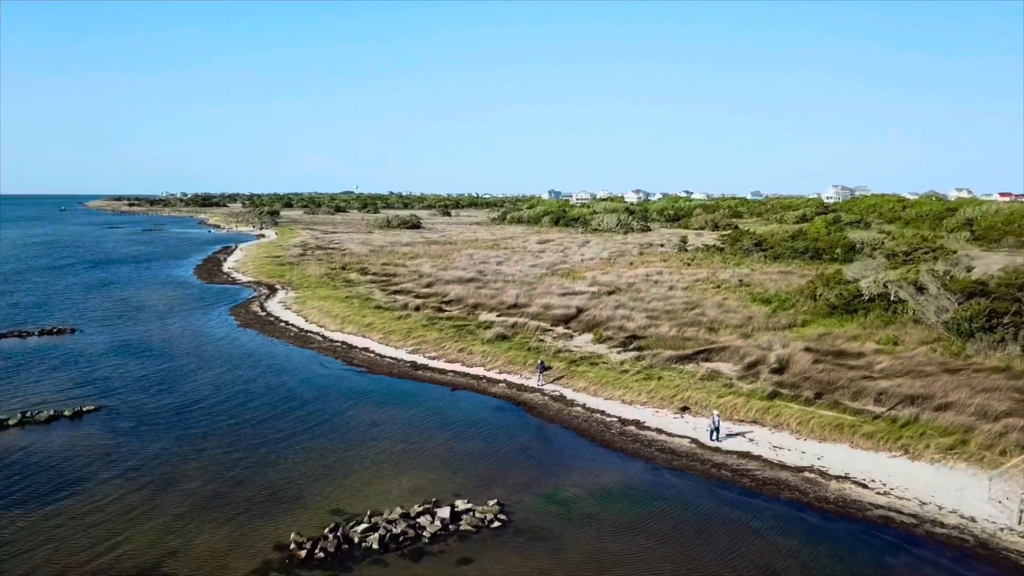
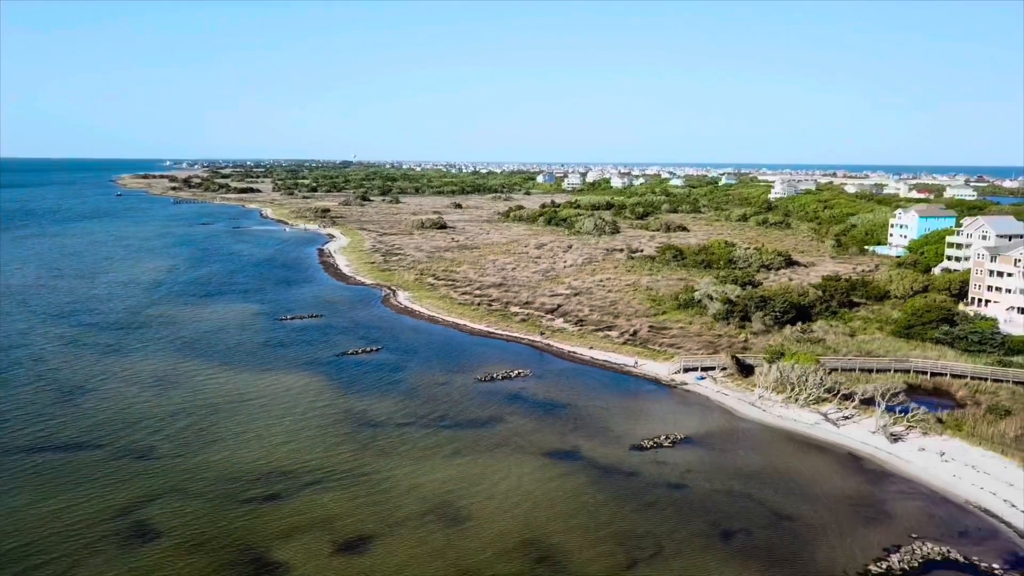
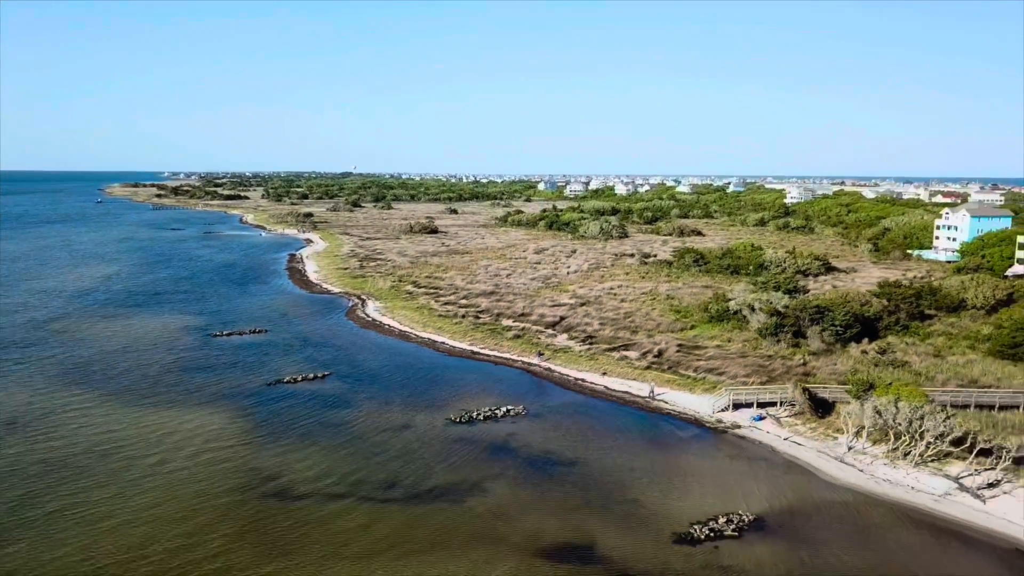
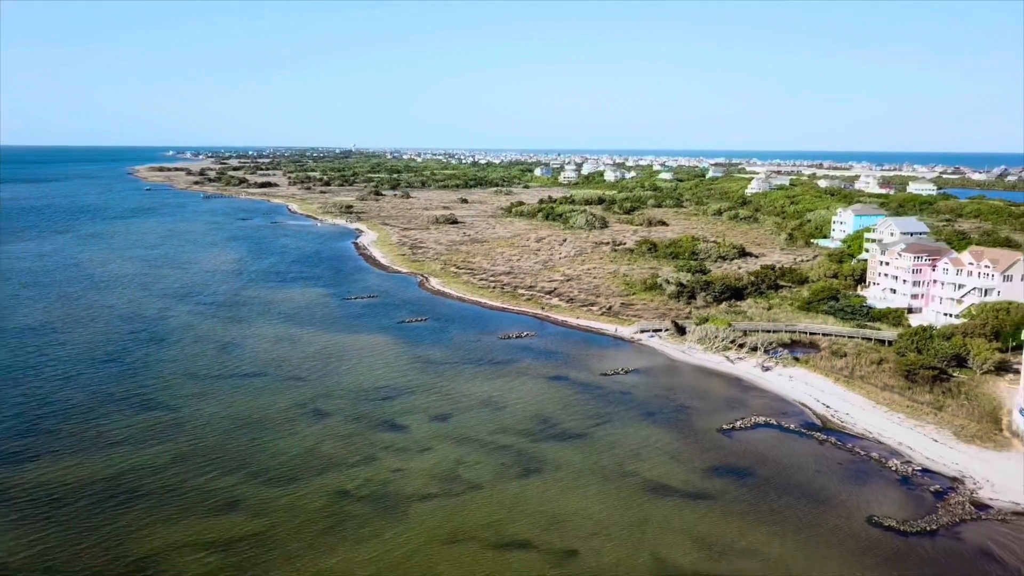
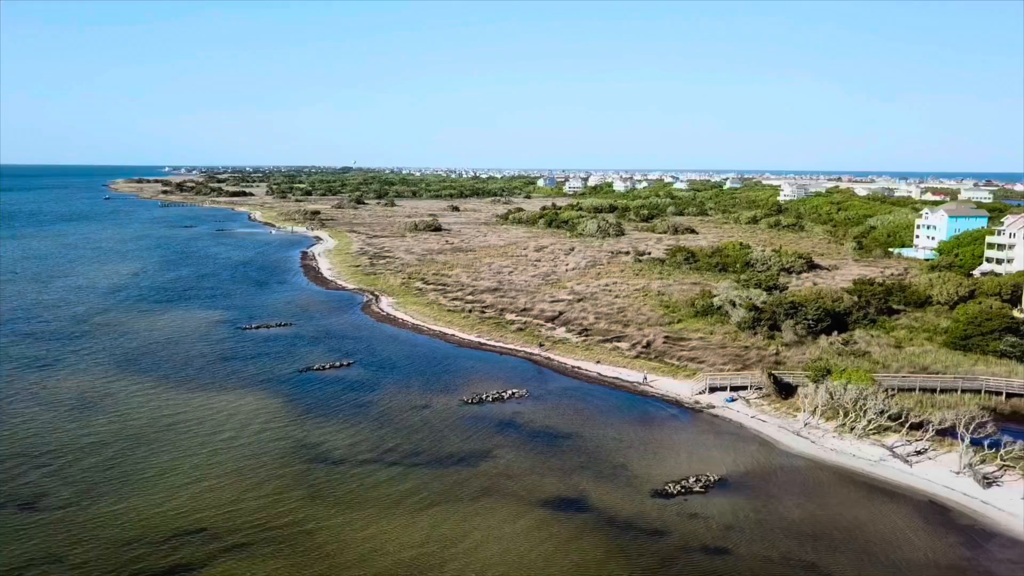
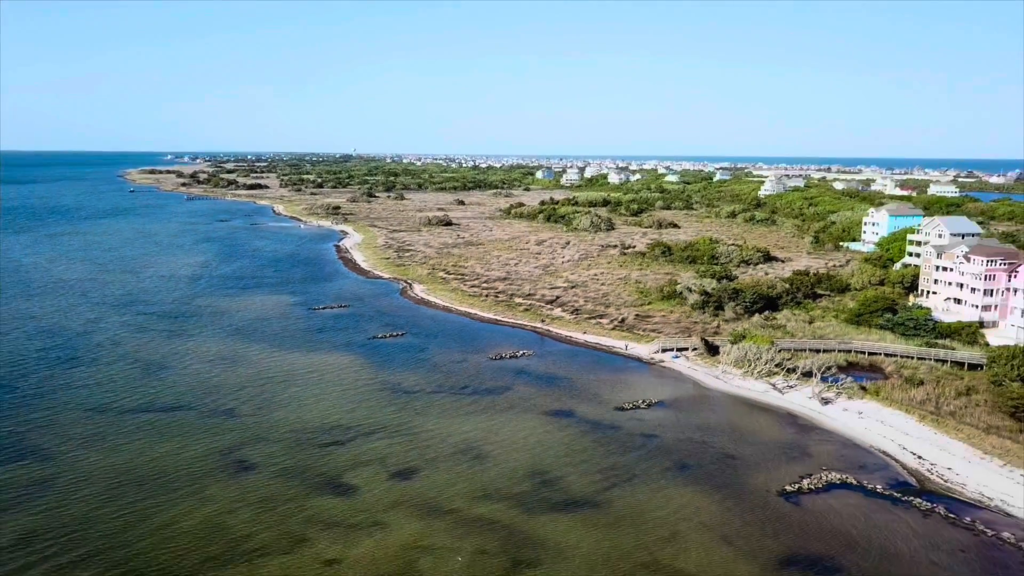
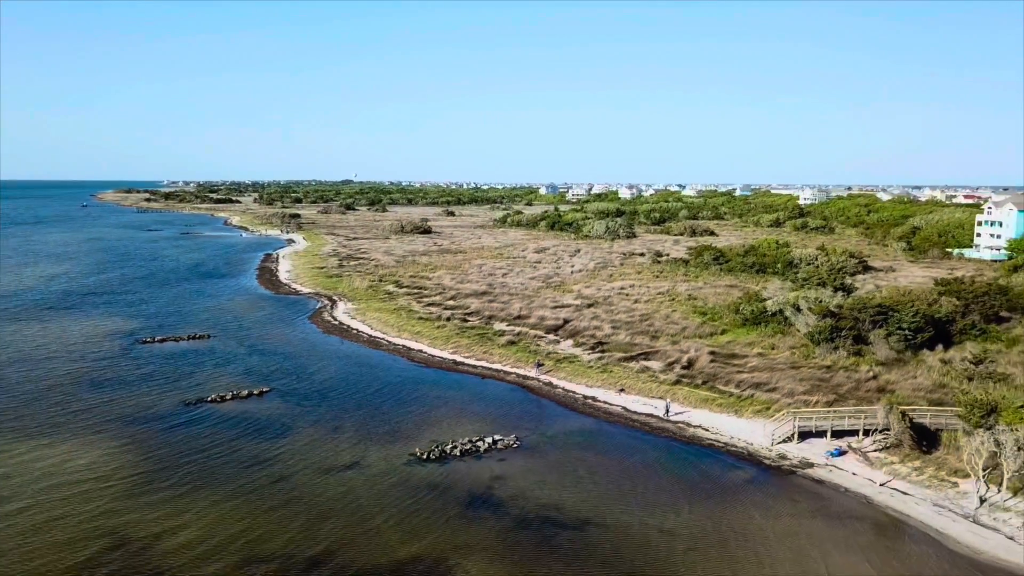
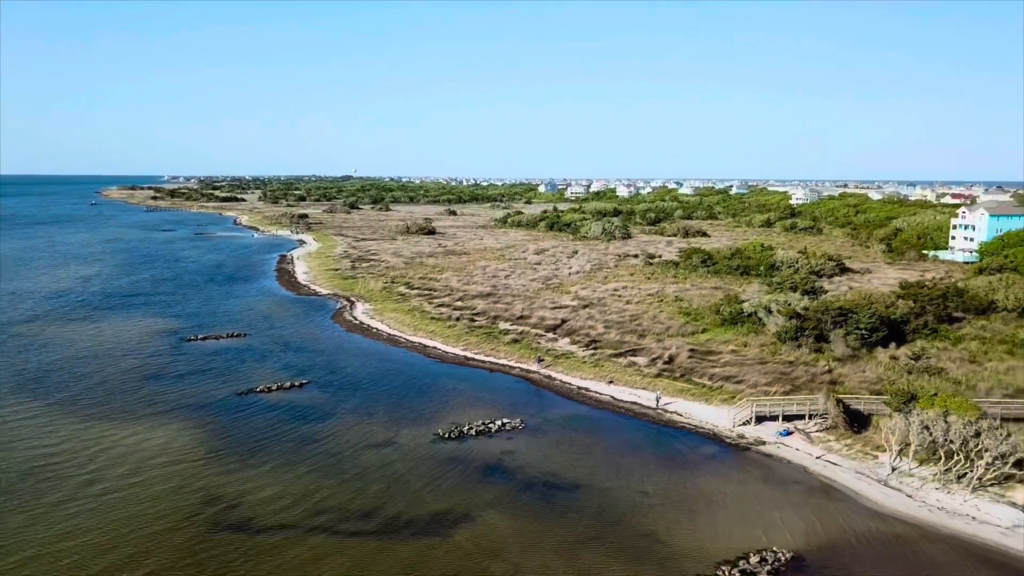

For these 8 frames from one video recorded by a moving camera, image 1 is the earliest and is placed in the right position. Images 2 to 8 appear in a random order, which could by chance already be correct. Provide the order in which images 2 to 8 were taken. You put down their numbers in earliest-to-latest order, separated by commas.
7, 8, 3, 5, 2, 6, 4
